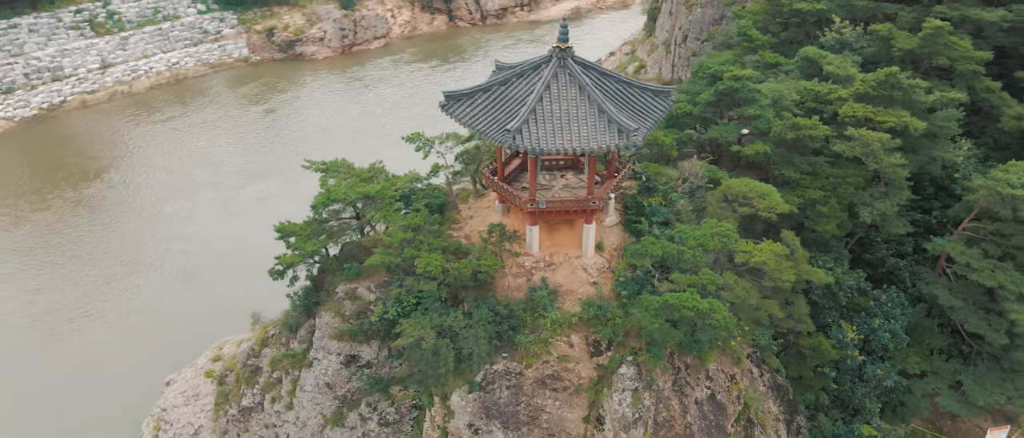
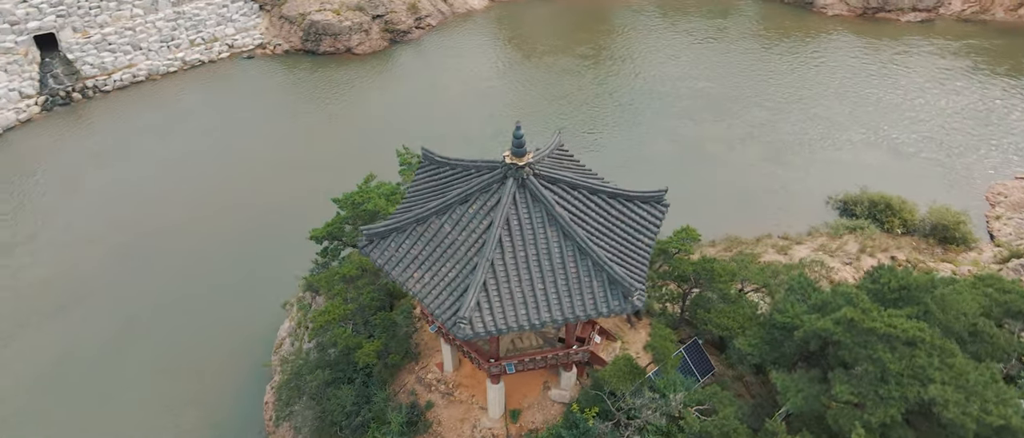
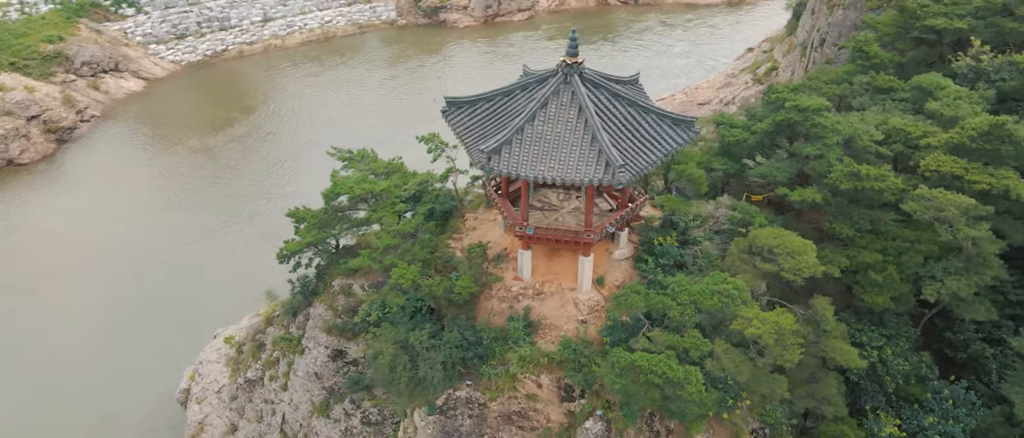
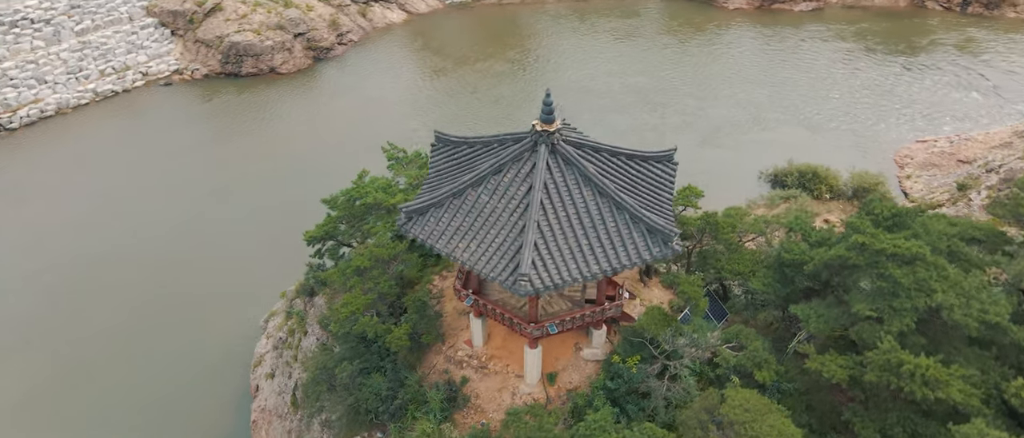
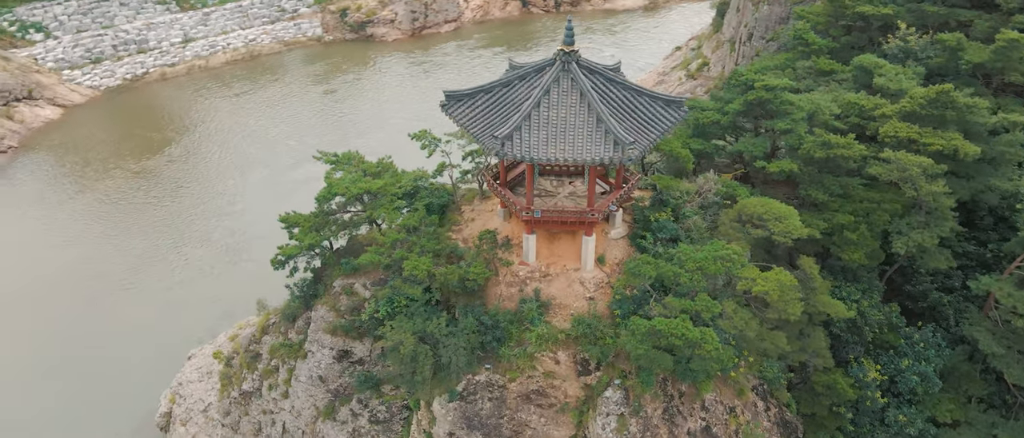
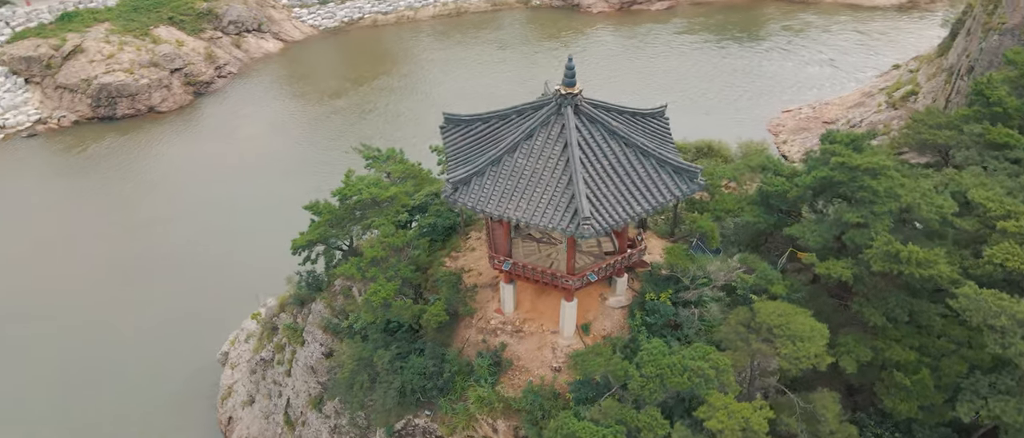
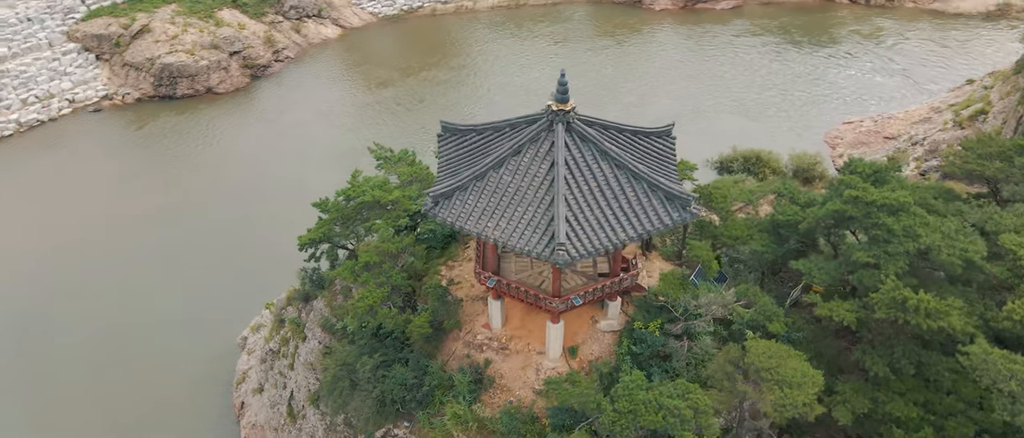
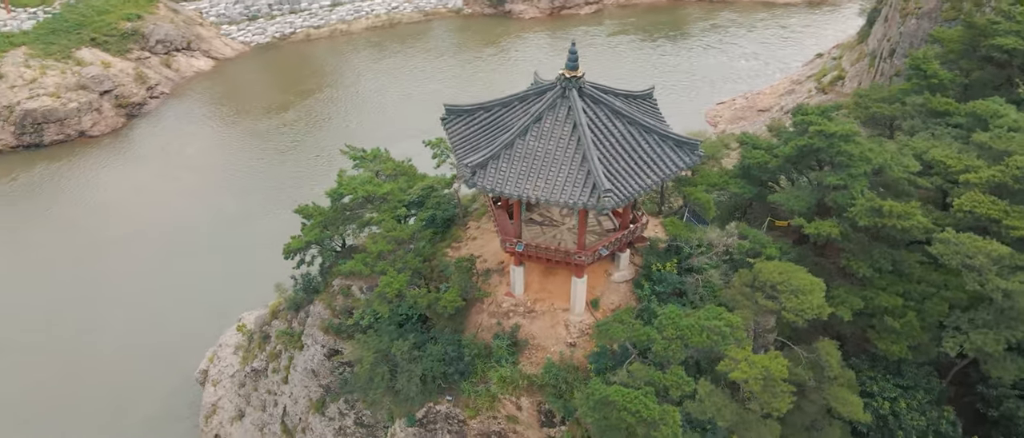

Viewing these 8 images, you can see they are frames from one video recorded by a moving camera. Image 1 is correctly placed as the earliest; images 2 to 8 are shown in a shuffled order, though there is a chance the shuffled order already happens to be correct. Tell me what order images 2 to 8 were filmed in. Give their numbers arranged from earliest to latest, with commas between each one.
5, 3, 8, 6, 7, 4, 2
